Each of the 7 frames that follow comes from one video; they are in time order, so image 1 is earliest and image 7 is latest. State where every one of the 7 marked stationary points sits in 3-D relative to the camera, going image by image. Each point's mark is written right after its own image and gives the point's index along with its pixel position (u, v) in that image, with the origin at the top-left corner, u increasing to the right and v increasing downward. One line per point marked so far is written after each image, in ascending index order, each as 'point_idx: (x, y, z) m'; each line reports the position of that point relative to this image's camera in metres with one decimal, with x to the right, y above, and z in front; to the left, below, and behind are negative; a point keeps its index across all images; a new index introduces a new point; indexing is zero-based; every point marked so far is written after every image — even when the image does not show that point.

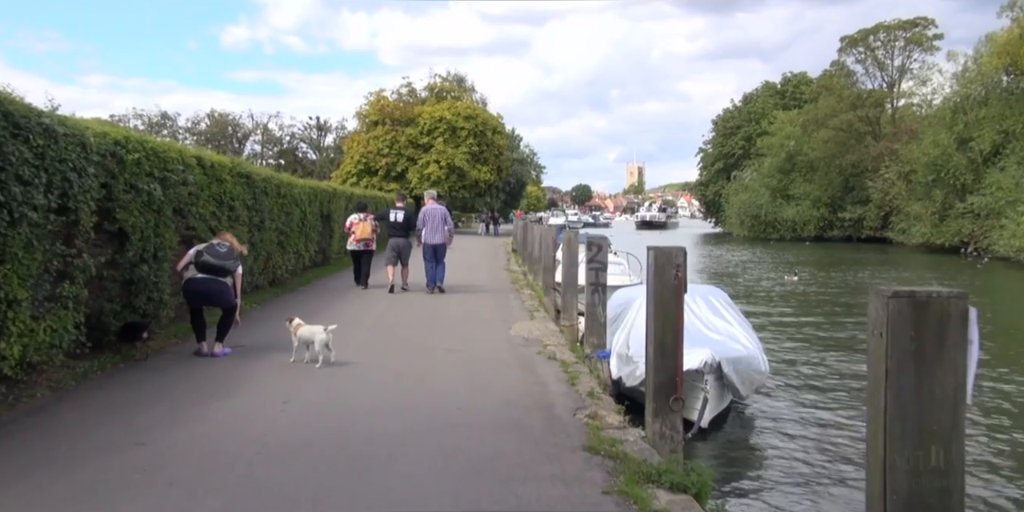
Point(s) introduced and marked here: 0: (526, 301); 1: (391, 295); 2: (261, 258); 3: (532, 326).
0: (+0.3, -0.9, +15.8) m
1: (-2.7, -0.8, +17.1) m
2: (-4.5, 0.0, +13.7) m
3: (+0.3, -1.1, +11.9) m
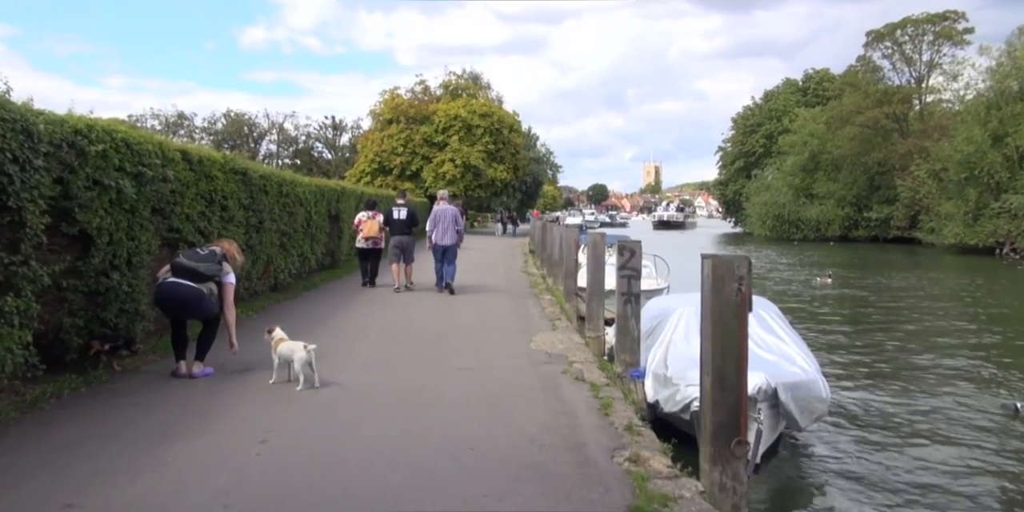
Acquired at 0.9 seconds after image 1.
0: (+0.7, -1.0, +14.7) m
1: (-2.3, -0.8, +16.0) m
2: (-4.2, -0.1, +12.6) m
3: (+0.6, -1.1, +10.7) m
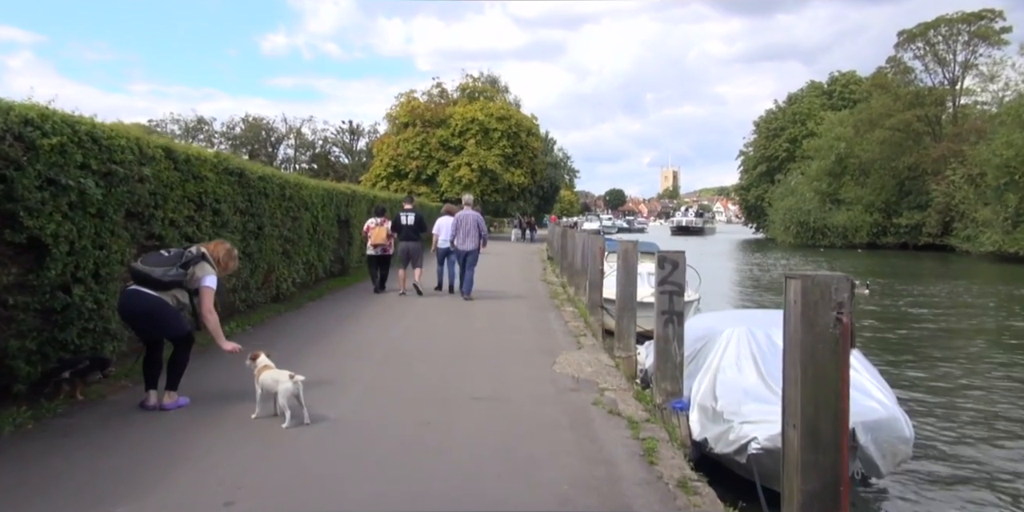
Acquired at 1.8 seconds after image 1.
0: (+1.0, -1.1, +13.5) m
1: (-1.9, -1.0, +14.9) m
2: (-3.8, -0.2, +11.6) m
3: (+0.8, -1.3, +9.6) m
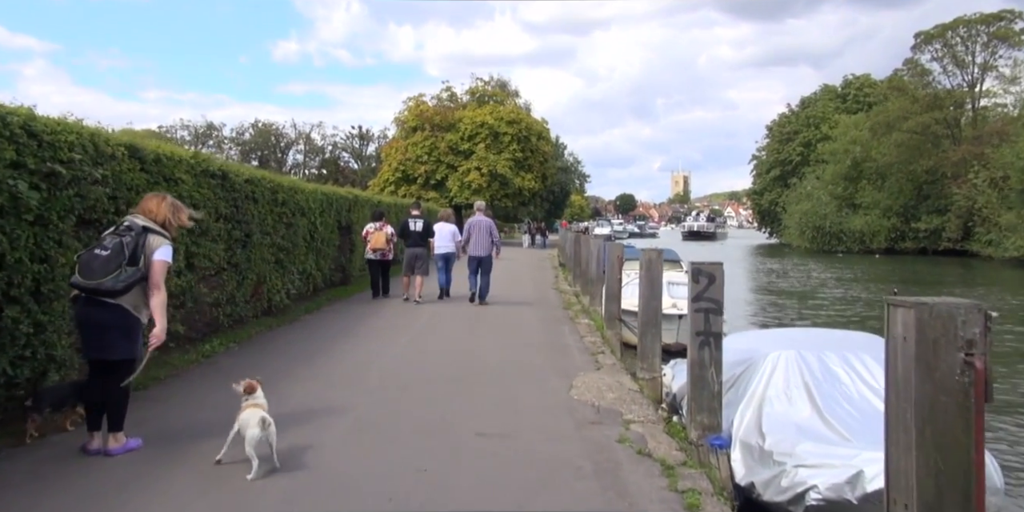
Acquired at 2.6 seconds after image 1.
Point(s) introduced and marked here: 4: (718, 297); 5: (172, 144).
0: (+1.2, -1.3, +12.5) m
1: (-1.7, -1.2, +14.0) m
2: (-3.7, -0.4, +10.7) m
3: (+1.0, -1.4, +8.6) m
4: (+1.7, -0.3, +6.5) m
5: (-3.7, +1.2, +8.4) m
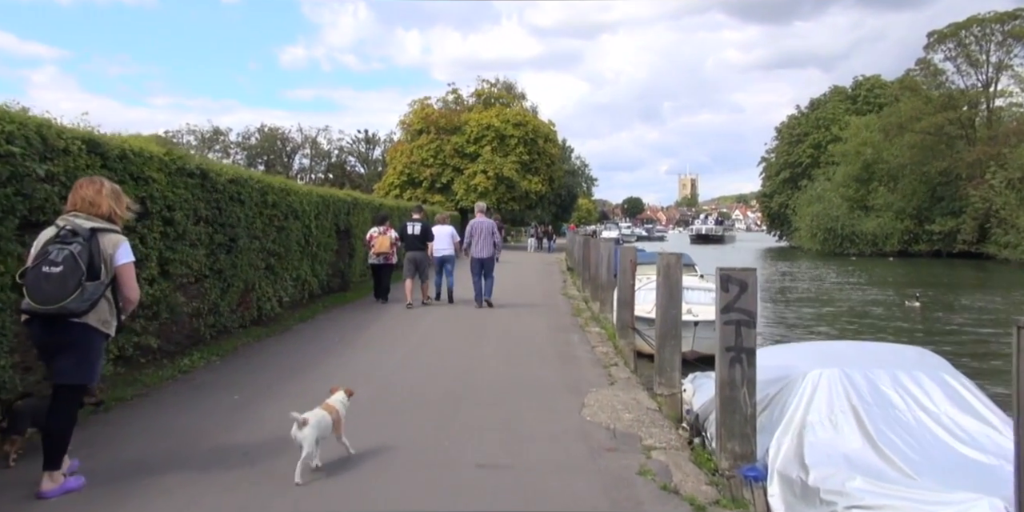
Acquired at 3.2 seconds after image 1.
0: (+1.3, -1.3, +11.7) m
1: (-1.6, -1.2, +13.2) m
2: (-3.6, -0.4, +9.9) m
3: (+1.0, -1.4, +7.8) m
4: (+1.8, -0.4, +5.7) m
5: (-3.7, +1.2, +7.6) m
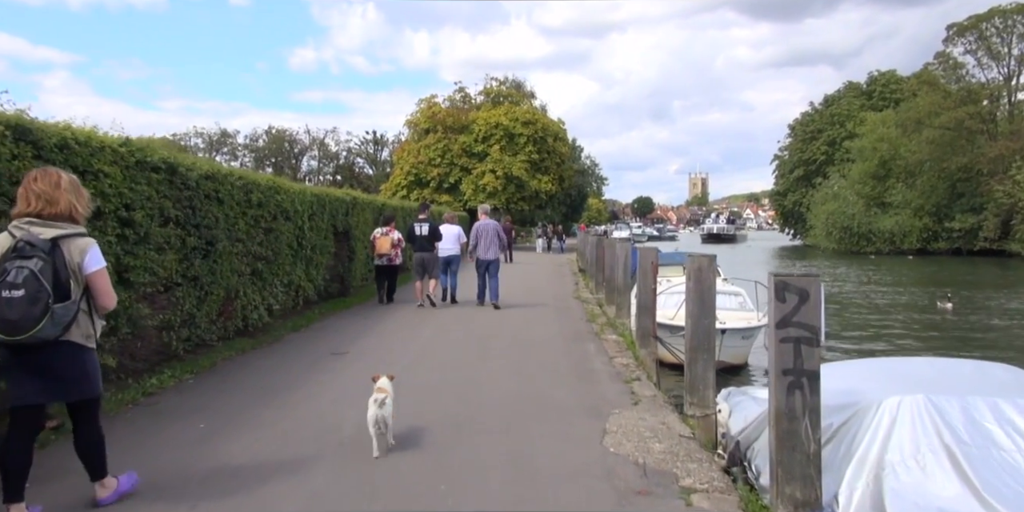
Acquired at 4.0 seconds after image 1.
0: (+1.4, -1.4, +10.7) m
1: (-1.4, -1.3, +12.2) m
2: (-3.5, -0.5, +8.9) m
3: (+1.1, -1.5, +6.8) m
4: (+1.8, -0.4, +4.7) m
5: (-3.6, +1.1, +6.7) m
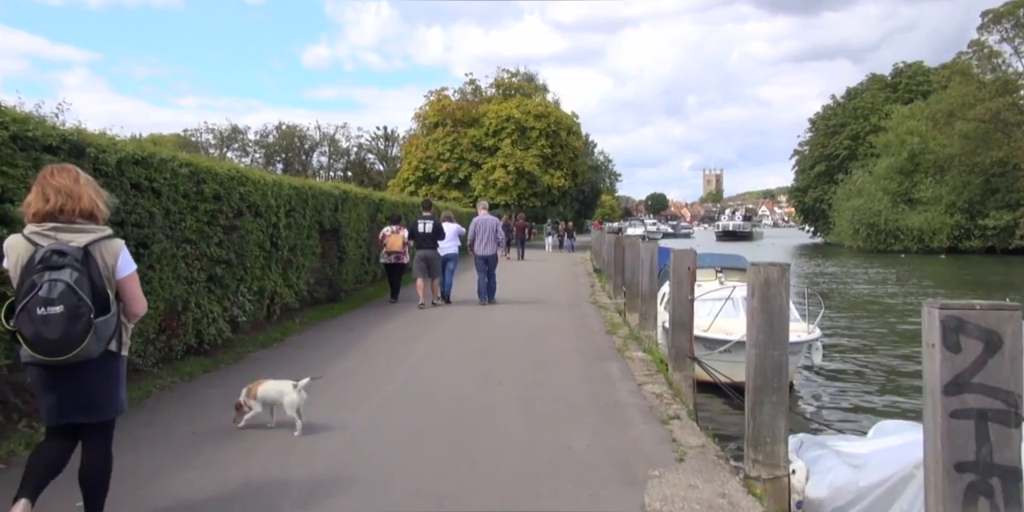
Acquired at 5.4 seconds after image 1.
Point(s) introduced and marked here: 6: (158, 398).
0: (+1.5, -1.4, +8.9) m
1: (-1.3, -1.3, +10.4) m
2: (-3.4, -0.5, +7.2) m
3: (+1.1, -1.5, +4.9) m
4: (+1.8, -0.5, +2.8) m
5: (-3.6, +1.1, +4.9) m
6: (-3.3, -1.3, +7.3) m
